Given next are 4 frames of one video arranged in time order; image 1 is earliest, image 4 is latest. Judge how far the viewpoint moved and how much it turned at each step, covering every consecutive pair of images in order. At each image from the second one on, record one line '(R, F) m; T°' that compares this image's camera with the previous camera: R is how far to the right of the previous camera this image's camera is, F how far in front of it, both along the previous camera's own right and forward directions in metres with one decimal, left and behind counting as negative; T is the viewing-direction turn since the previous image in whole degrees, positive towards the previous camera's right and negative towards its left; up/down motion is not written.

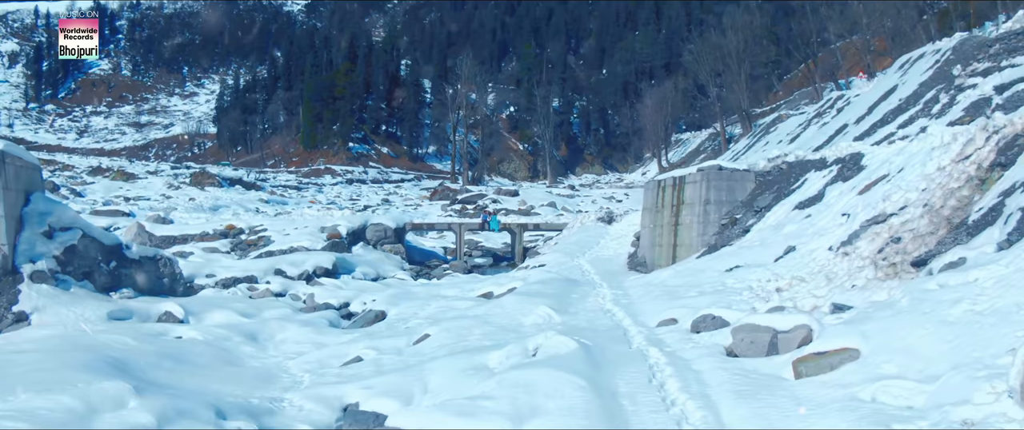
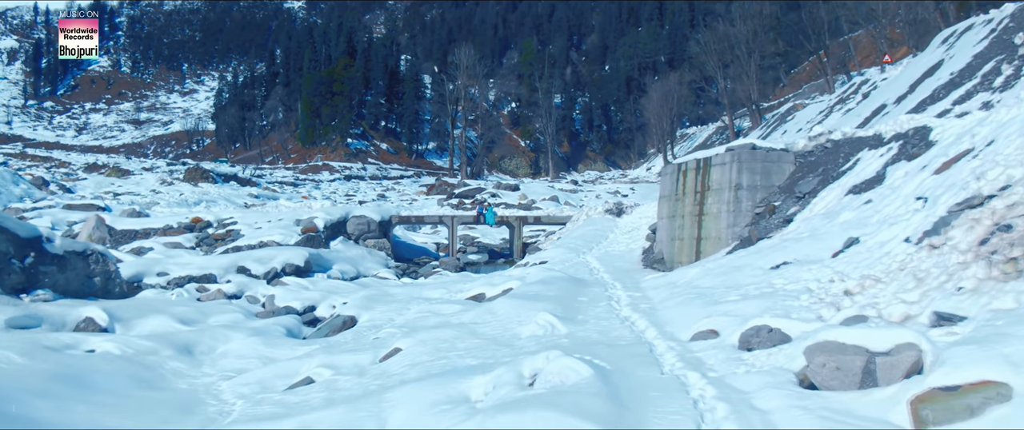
(+0.1, +3.0) m; 0°
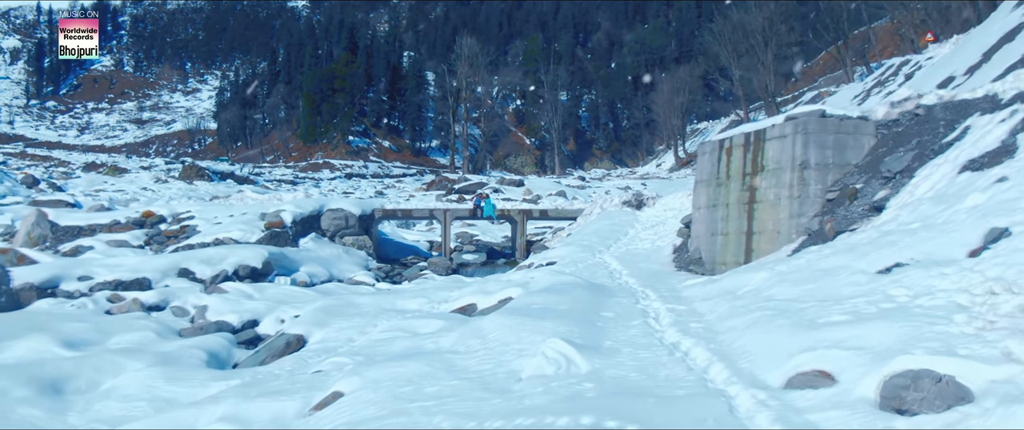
(+0.1, +3.8) m; 0°
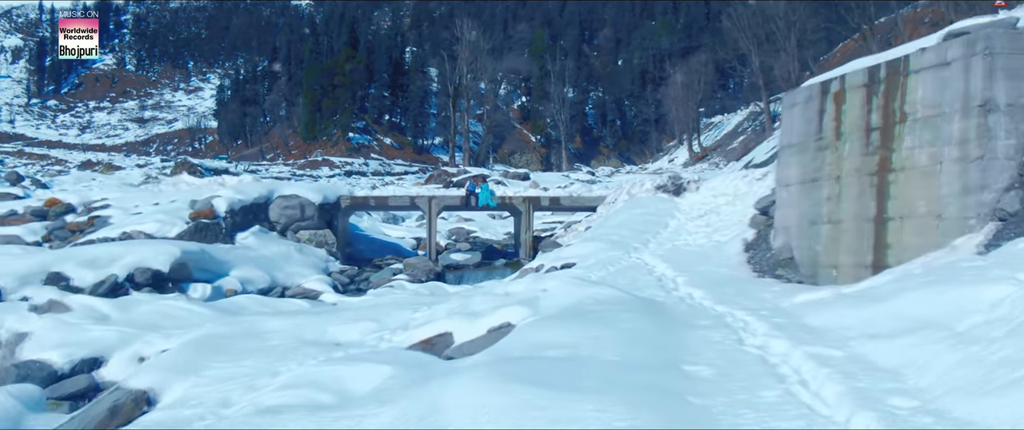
(0.0, +5.0) m; 0°
